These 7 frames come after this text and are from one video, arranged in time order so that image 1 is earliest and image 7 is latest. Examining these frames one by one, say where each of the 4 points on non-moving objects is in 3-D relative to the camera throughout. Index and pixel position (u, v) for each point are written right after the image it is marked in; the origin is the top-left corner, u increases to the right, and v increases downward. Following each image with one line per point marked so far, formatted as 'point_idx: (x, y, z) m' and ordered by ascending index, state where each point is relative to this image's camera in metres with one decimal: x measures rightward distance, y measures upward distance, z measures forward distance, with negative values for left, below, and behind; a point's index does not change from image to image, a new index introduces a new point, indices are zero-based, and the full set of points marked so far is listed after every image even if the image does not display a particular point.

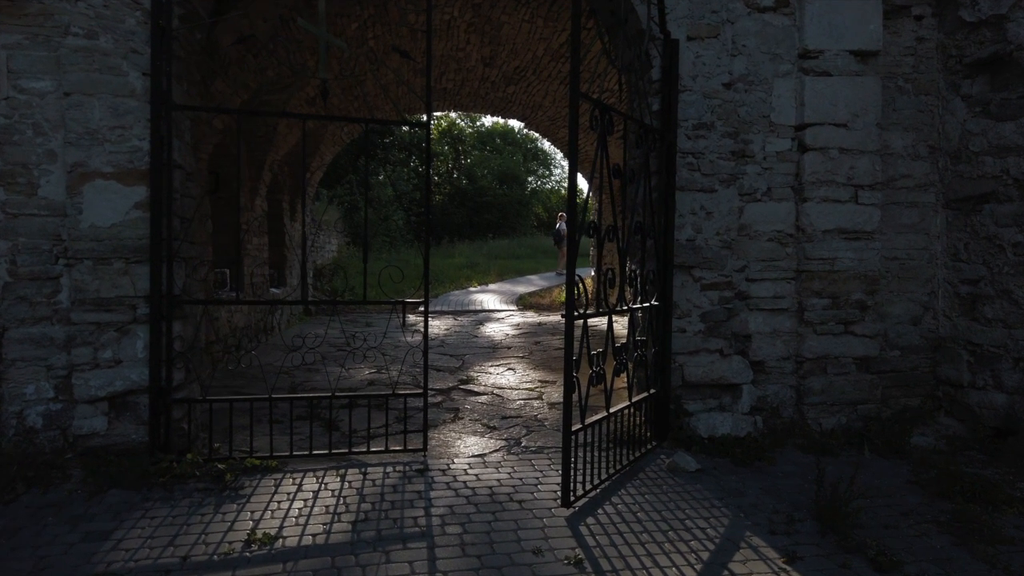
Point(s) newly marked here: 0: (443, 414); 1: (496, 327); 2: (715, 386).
0: (-0.5, -0.9, +5.0) m
1: (-0.2, -0.5, +9.9) m
2: (+1.2, -0.6, +4.3) m
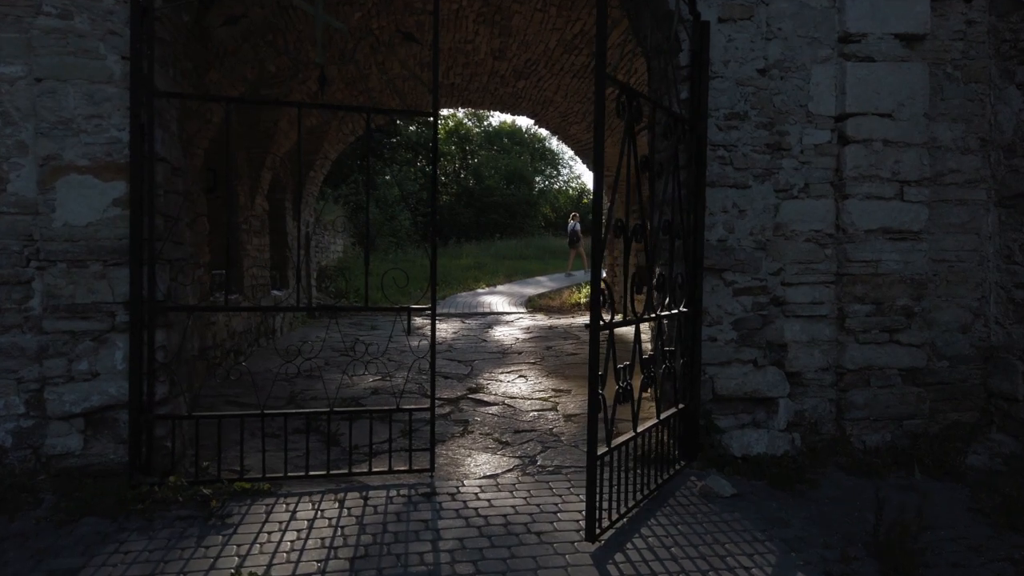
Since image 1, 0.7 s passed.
0: (-0.4, -0.9, +4.6) m
1: (-0.1, -0.6, +9.6) m
2: (+1.3, -0.6, +3.9) m
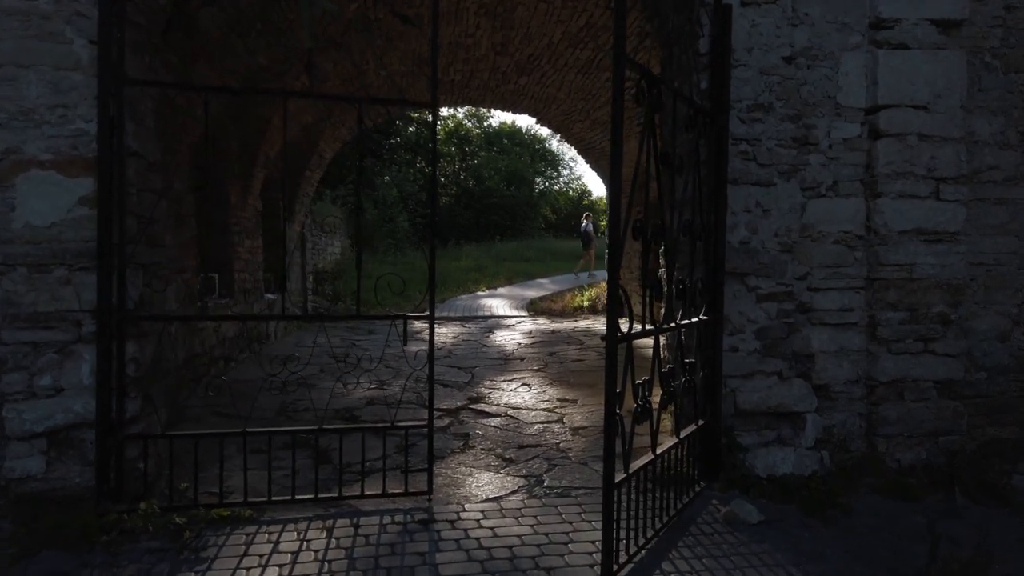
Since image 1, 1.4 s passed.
0: (-0.4, -0.9, +4.3) m
1: (-0.1, -0.6, +9.3) m
2: (+1.3, -0.6, +3.6) m
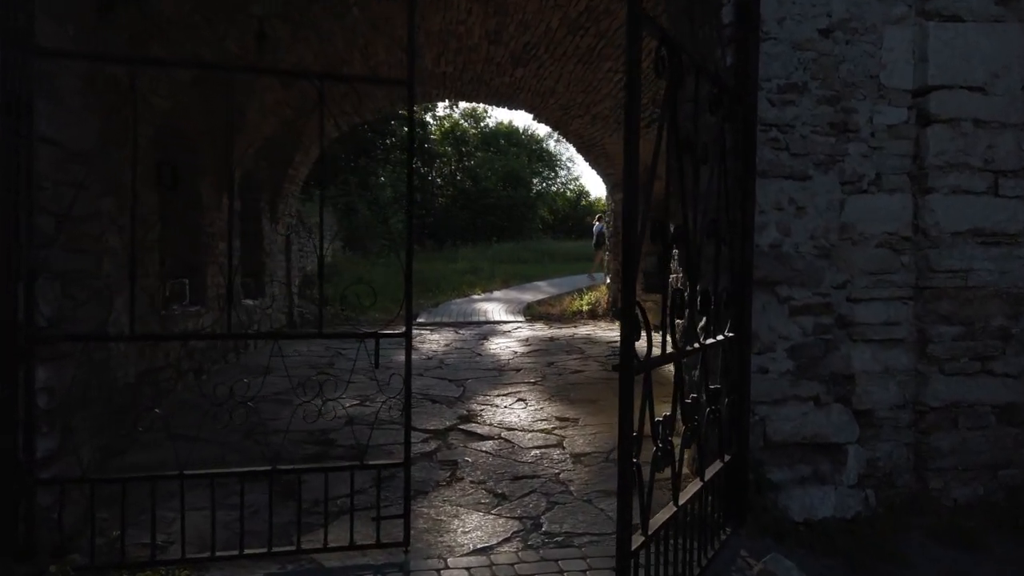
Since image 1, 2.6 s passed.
0: (-0.4, -1.0, +3.8) m
1: (-0.1, -0.7, +8.8) m
2: (+1.3, -0.7, +3.1) m
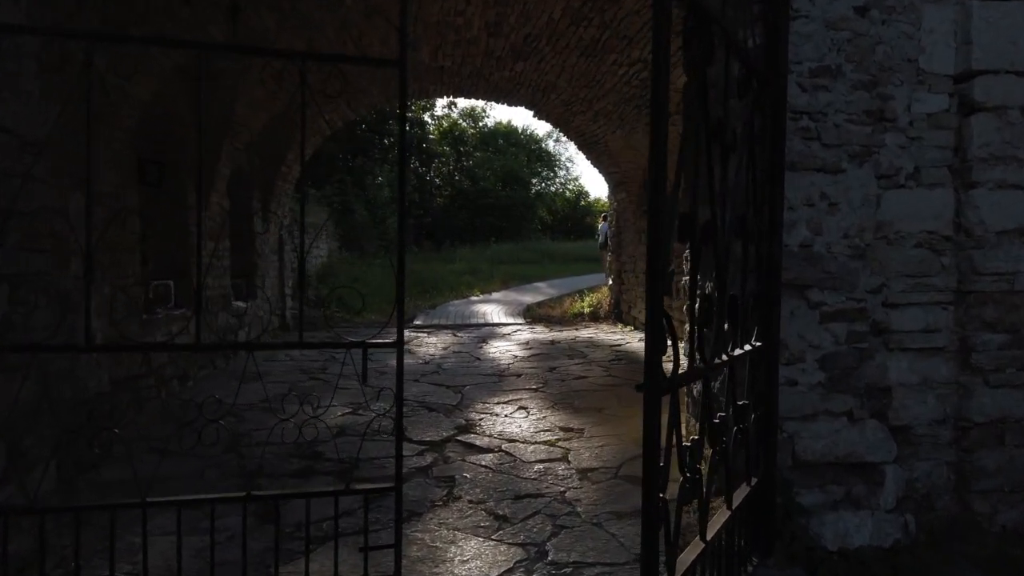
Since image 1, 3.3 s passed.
0: (-0.4, -1.0, +3.5) m
1: (-0.1, -0.7, +8.5) m
2: (+1.3, -0.7, +2.8) m
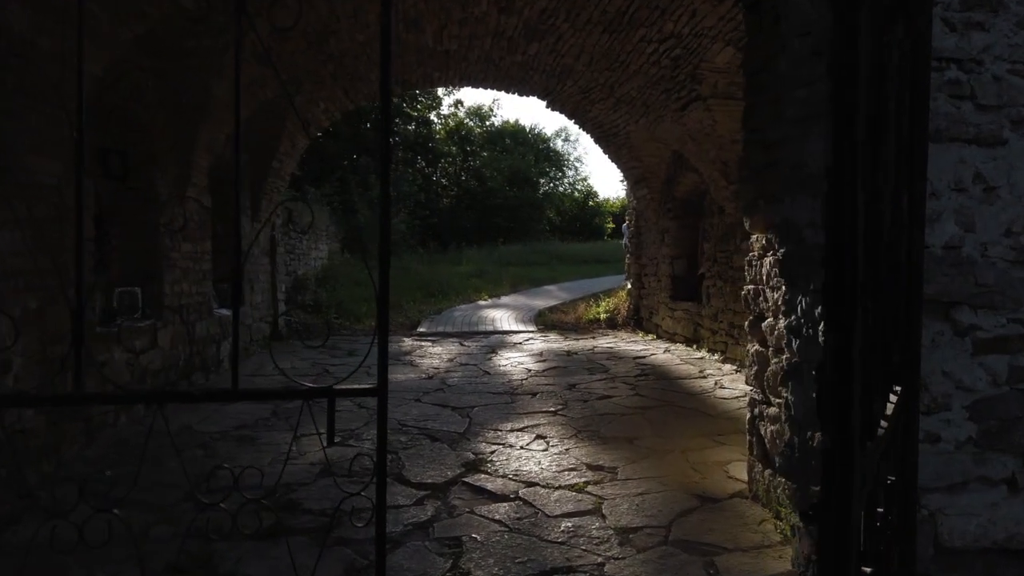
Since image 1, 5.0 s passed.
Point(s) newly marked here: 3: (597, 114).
0: (-0.3, -1.0, +2.8) m
1: (0.0, -0.8, +7.7) m
2: (+1.4, -0.8, +2.0) m
3: (+1.0, +2.0, +8.2) m
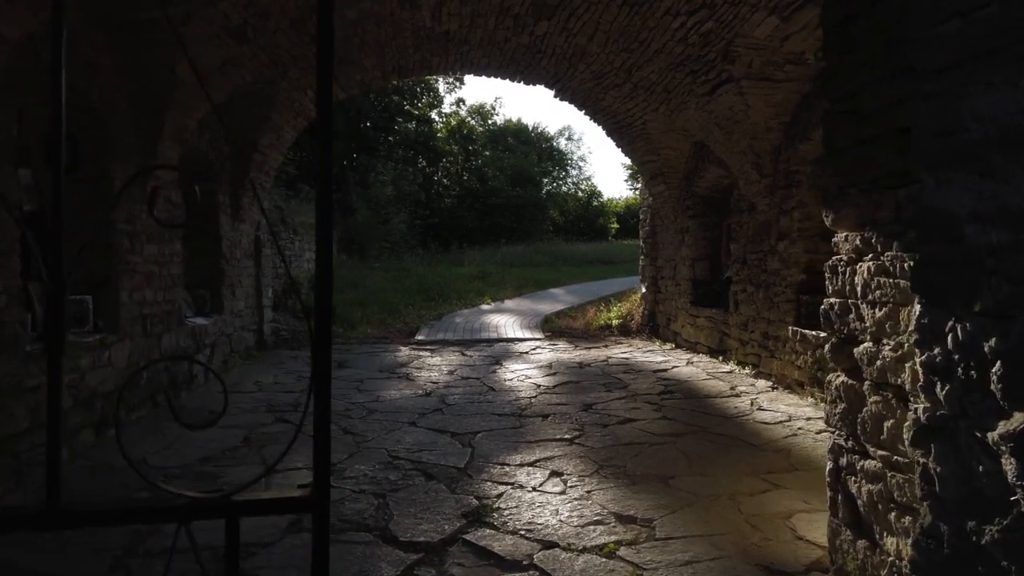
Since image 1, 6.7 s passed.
0: (-0.3, -1.1, +2.0) m
1: (+0.1, -0.8, +7.0) m
2: (+1.4, -0.8, +1.3) m
3: (+1.0, +2.0, +7.5) m
